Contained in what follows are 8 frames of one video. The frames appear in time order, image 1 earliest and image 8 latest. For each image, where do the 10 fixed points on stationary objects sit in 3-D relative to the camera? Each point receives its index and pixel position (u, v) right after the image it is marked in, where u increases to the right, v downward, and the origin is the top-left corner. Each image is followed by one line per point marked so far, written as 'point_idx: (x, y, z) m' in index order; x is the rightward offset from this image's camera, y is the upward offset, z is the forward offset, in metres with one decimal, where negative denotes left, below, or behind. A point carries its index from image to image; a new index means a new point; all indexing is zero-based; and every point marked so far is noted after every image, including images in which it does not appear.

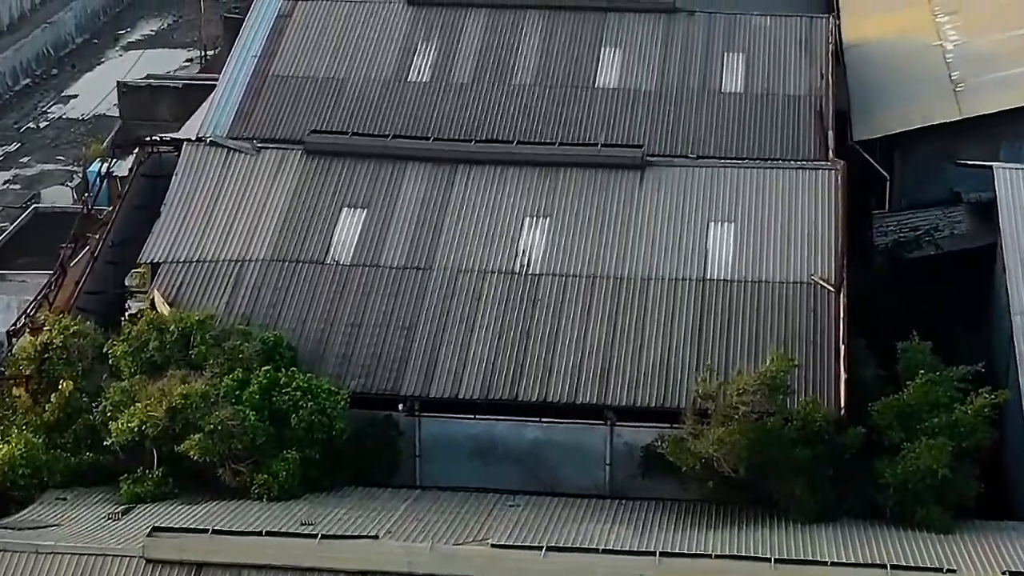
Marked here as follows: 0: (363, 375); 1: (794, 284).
0: (-1.4, -0.8, +19.1) m
1: (+2.8, 0.0, +19.9) m
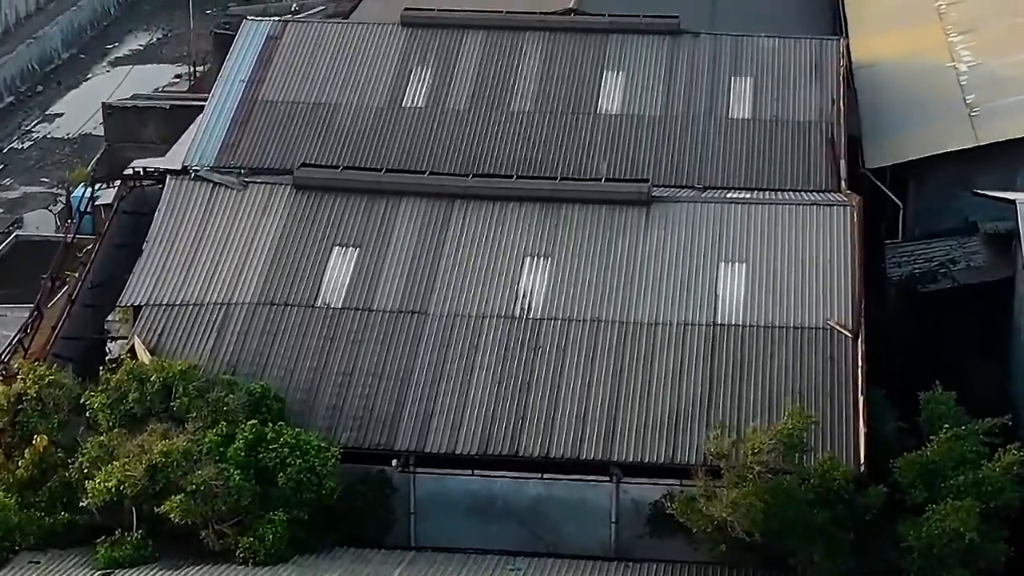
0: (-1.4, -1.3, +18.0) m
1: (+2.8, -0.4, +18.9) m
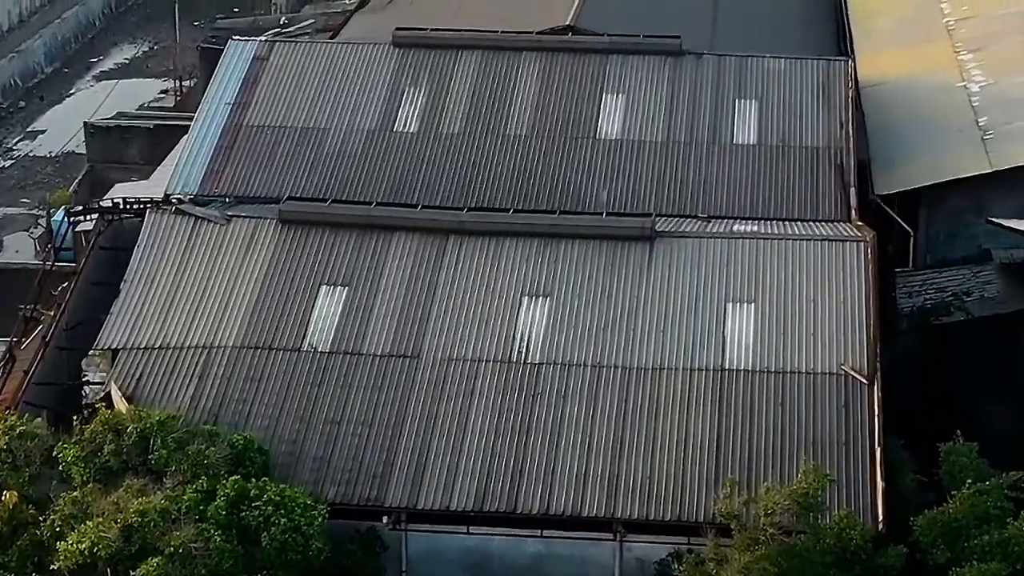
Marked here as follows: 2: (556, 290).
0: (-1.4, -1.6, +17.1) m
1: (+2.8, -0.8, +17.9) m
2: (+0.4, 0.0, +19.2) m
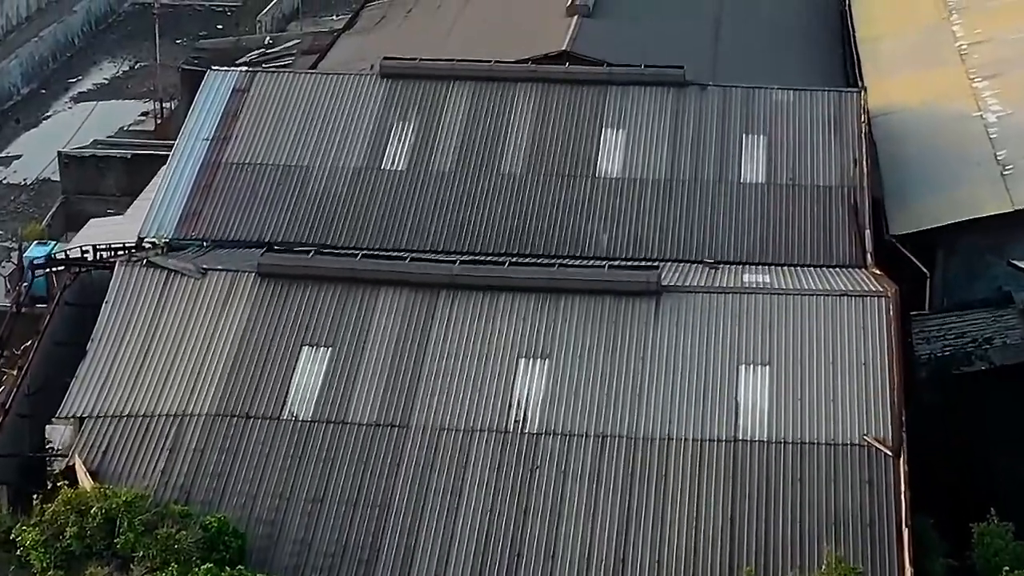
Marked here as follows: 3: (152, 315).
0: (-1.4, -2.2, +15.7) m
1: (+2.7, -1.3, +16.6) m
2: (+0.4, -0.6, +17.8) m
3: (-3.3, -0.2, +18.5) m
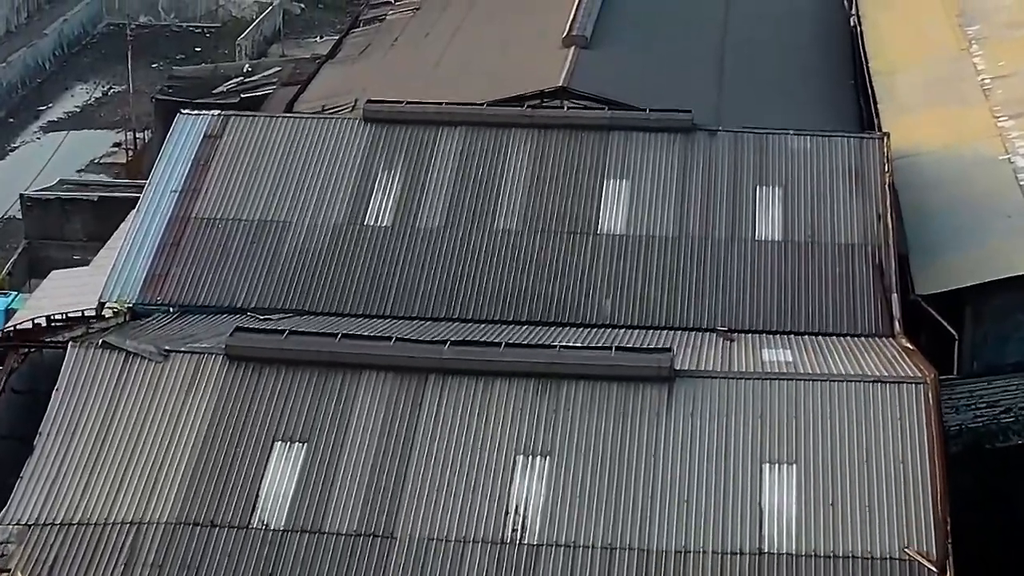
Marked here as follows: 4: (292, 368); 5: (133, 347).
0: (-1.5, -2.9, +13.8) m
1: (+2.7, -2.0, +14.7) m
2: (+0.4, -1.3, +16.0) m
3: (-3.3, -0.9, +16.6) m
4: (-1.8, -0.7, +16.9) m
5: (-3.3, -0.5, +17.3) m
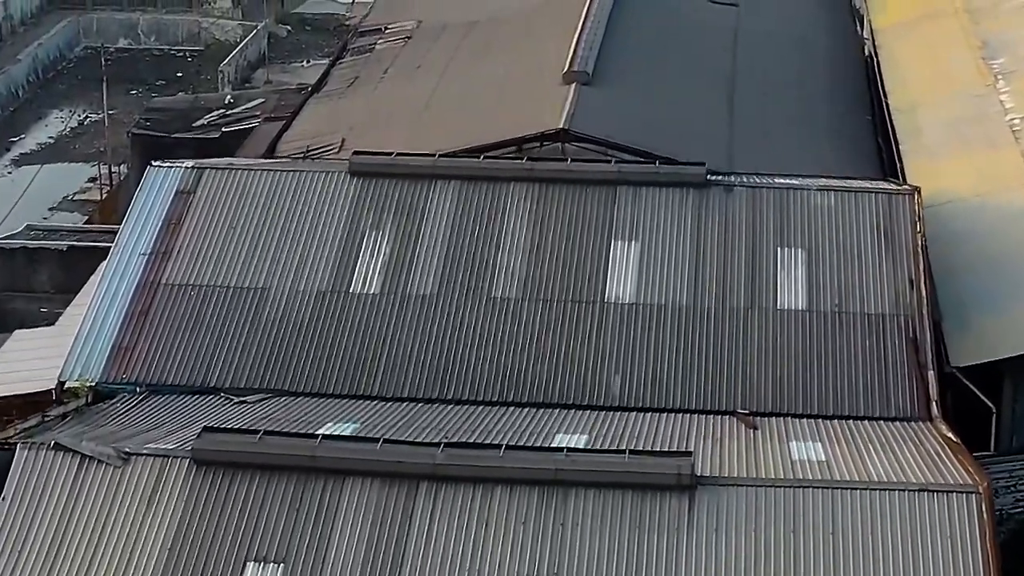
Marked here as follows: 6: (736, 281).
0: (-1.4, -3.6, +12.0) m
1: (+2.7, -2.7, +12.9) m
2: (+0.4, -2.0, +14.2) m
3: (-3.3, -1.7, +14.8) m
4: (-1.8, -1.4, +15.1) m
5: (-3.3, -1.2, +15.5) m
6: (+2.2, +0.1, +19.7) m
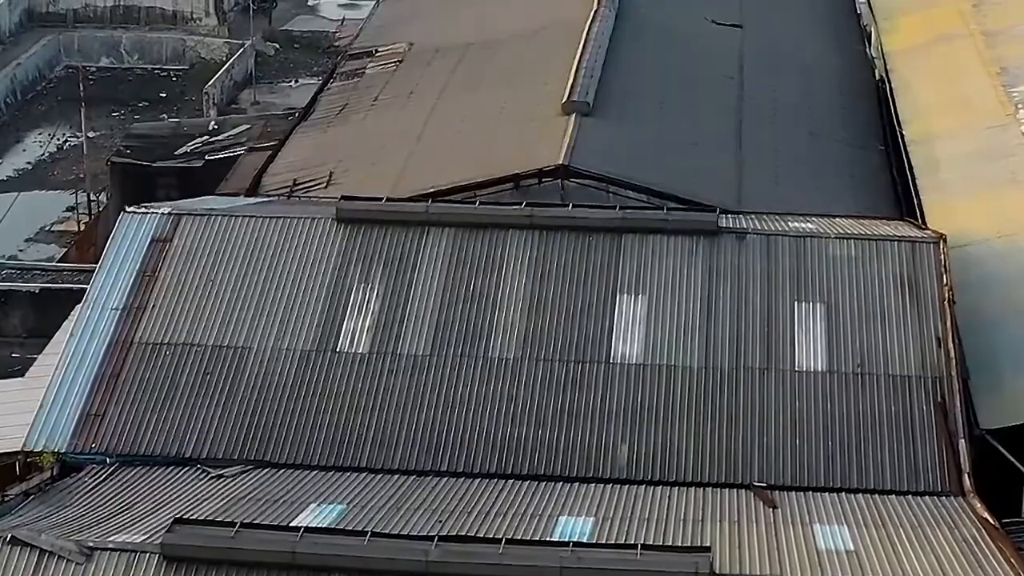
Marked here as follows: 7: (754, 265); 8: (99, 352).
0: (-1.4, -4.2, +10.7) m
1: (+2.7, -3.3, +11.6) m
2: (+0.4, -2.5, +12.8) m
3: (-3.3, -2.2, +13.5) m
4: (-1.8, -1.9, +13.7) m
5: (-3.3, -1.8, +14.2) m
6: (+2.2, -0.5, +18.4) m
7: (+2.3, +0.2, +19.3) m
8: (-3.8, -0.6, +18.3) m
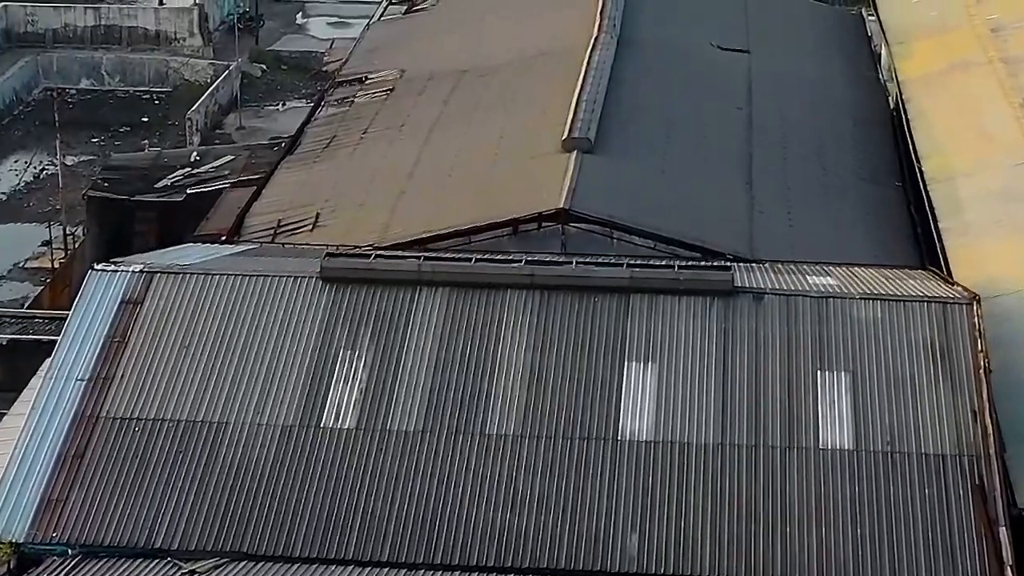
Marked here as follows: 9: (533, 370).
0: (-1.4, -4.7, +9.2) m
1: (+2.8, -3.8, +10.2) m
2: (+0.4, -3.1, +11.4) m
3: (-3.3, -2.8, +12.0) m
4: (-1.8, -2.5, +12.3) m
5: (-3.2, -2.4, +12.7) m
6: (+2.2, -1.0, +16.9) m
7: (+2.3, -0.3, +17.8) m
8: (-3.8, -1.2, +16.9) m
9: (+0.2, -0.7, +17.4) m
